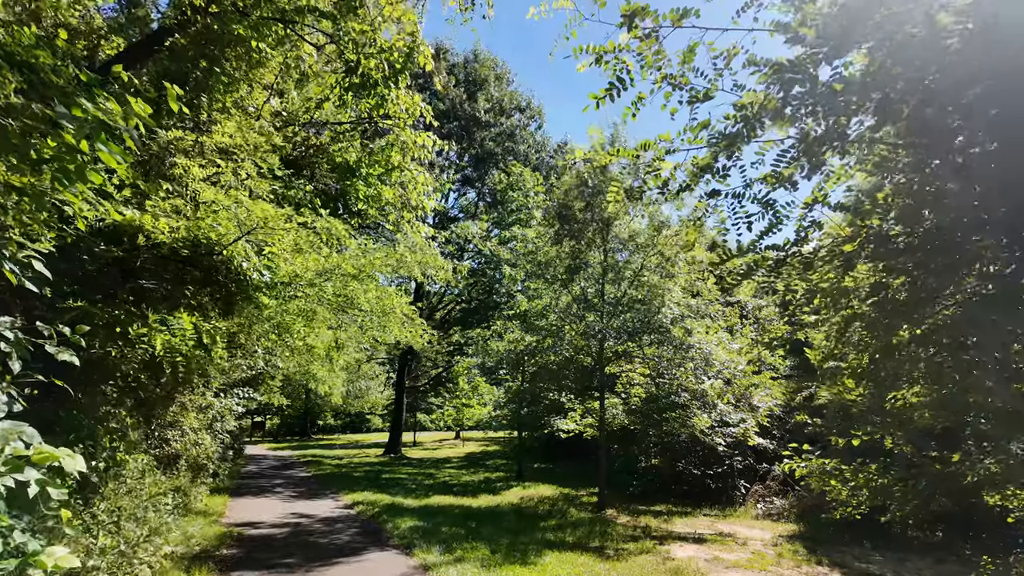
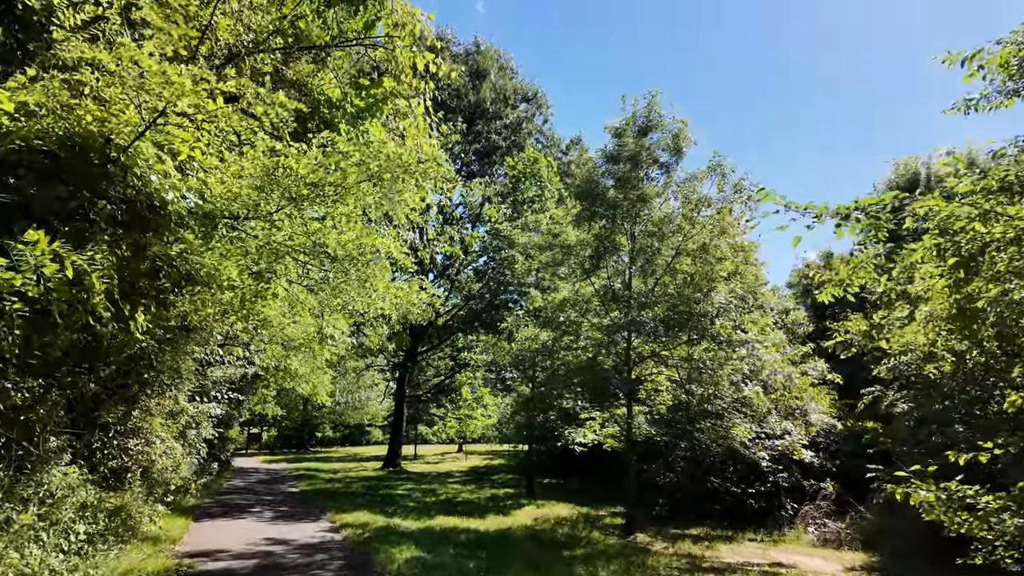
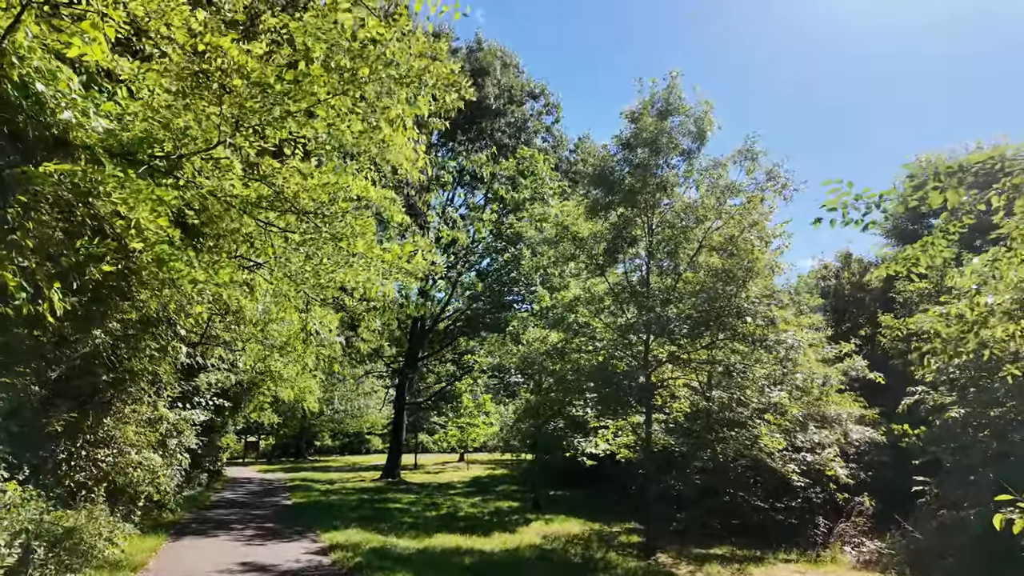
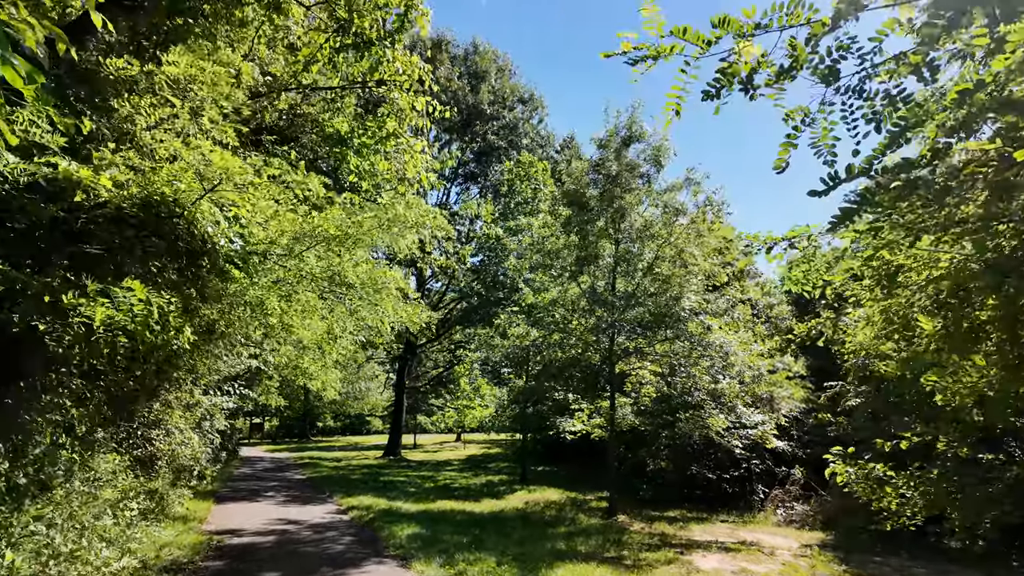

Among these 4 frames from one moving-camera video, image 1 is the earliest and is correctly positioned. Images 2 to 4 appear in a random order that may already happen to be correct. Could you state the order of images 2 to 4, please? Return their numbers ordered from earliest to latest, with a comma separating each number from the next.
4, 2, 3
